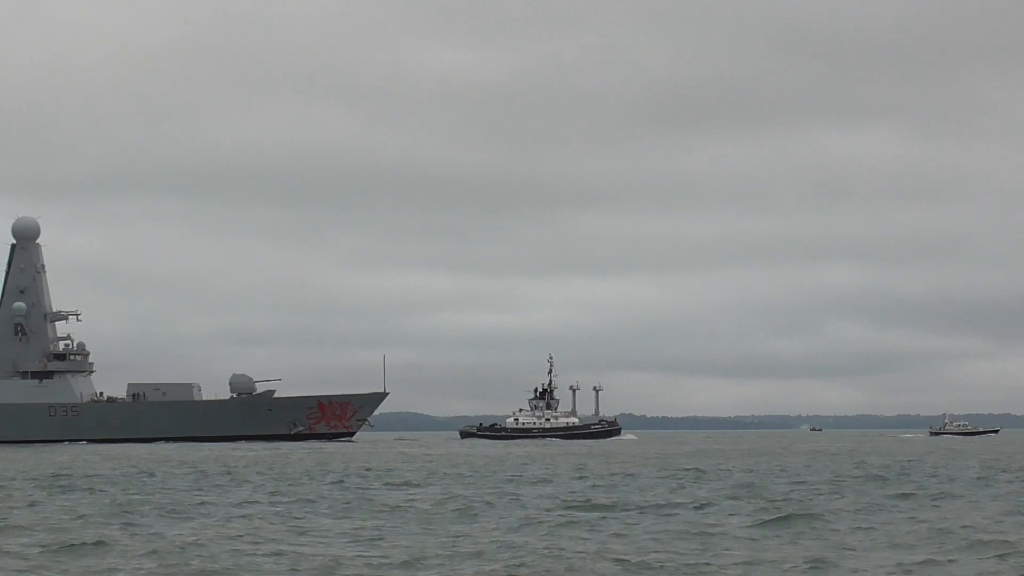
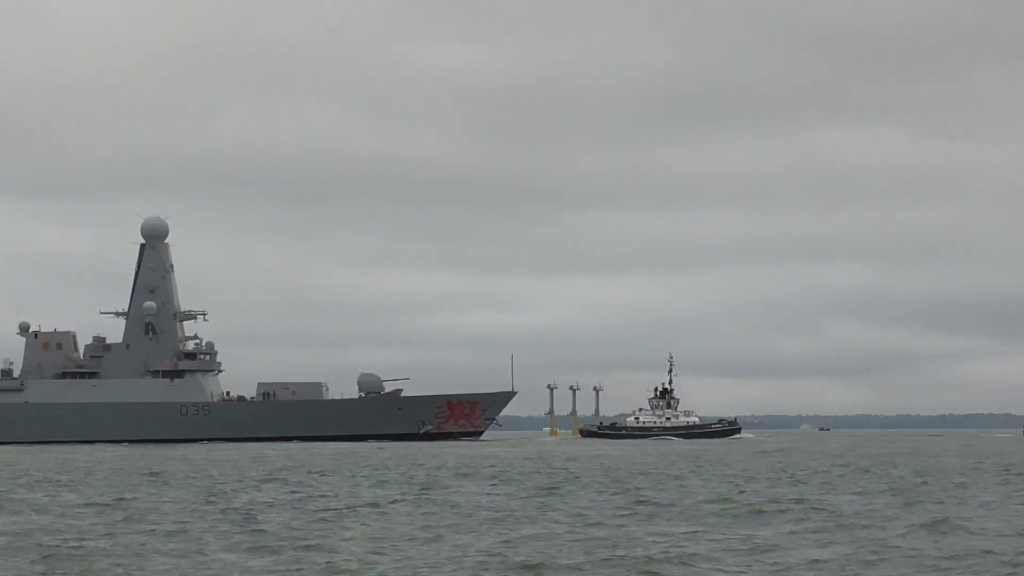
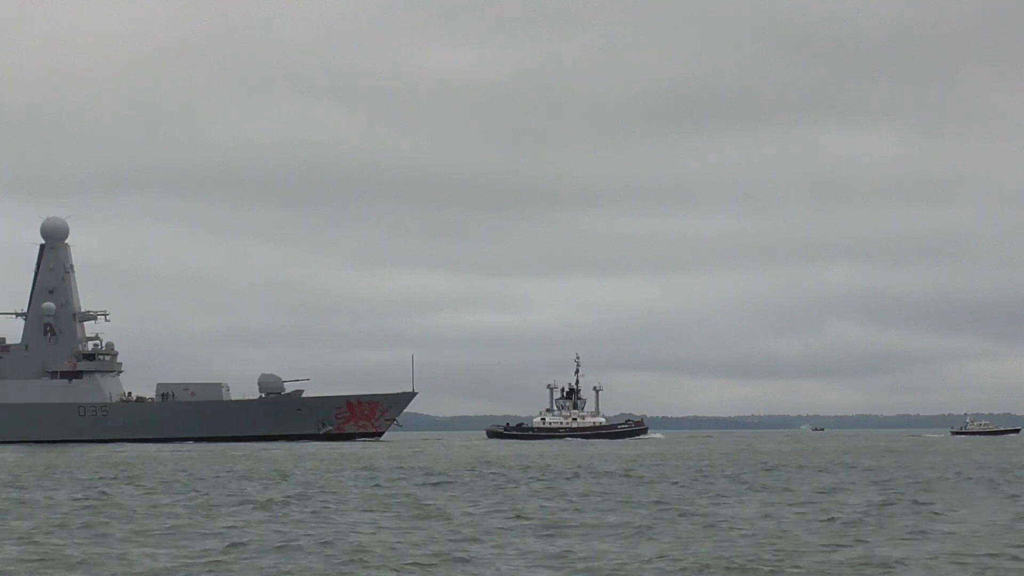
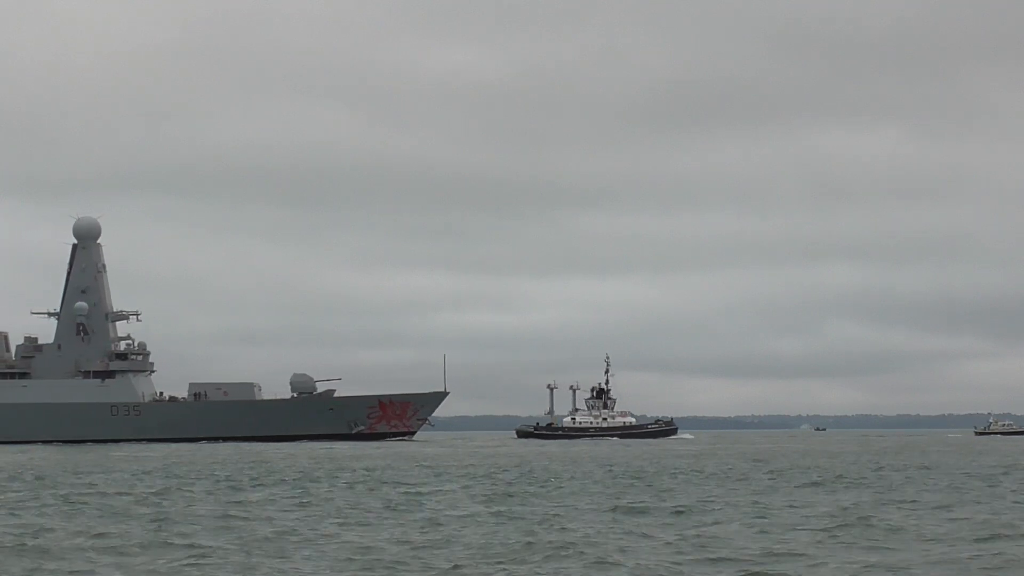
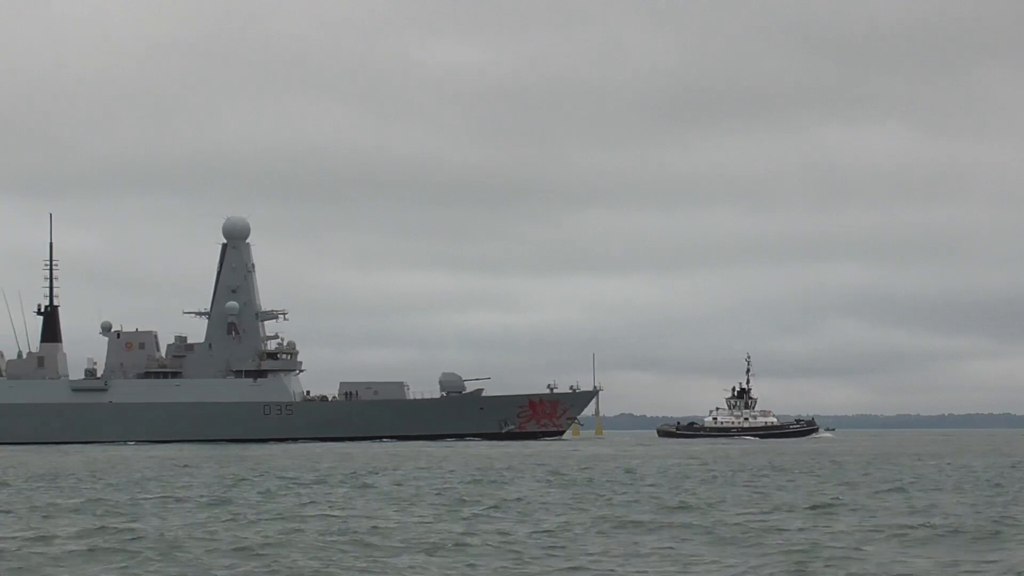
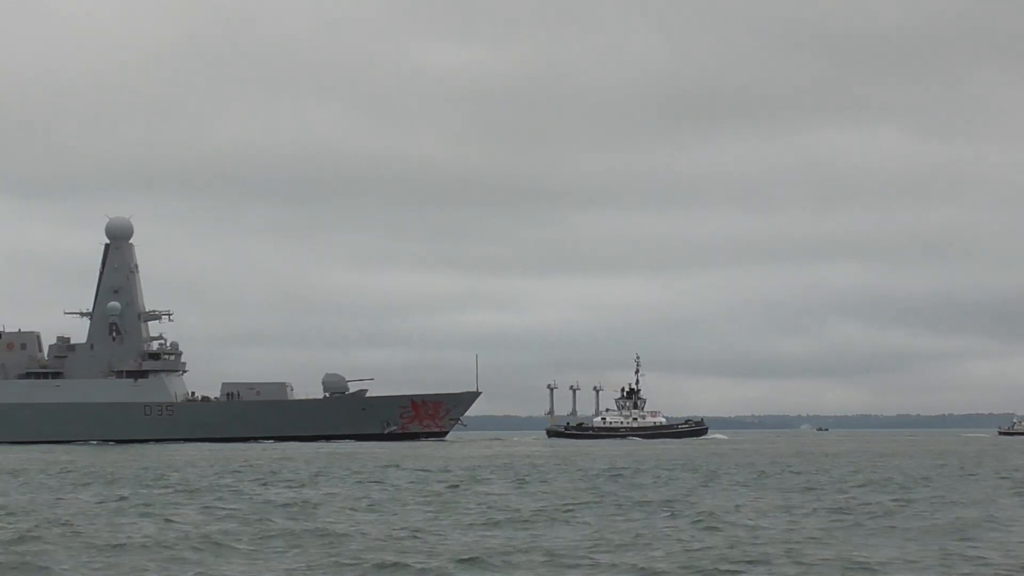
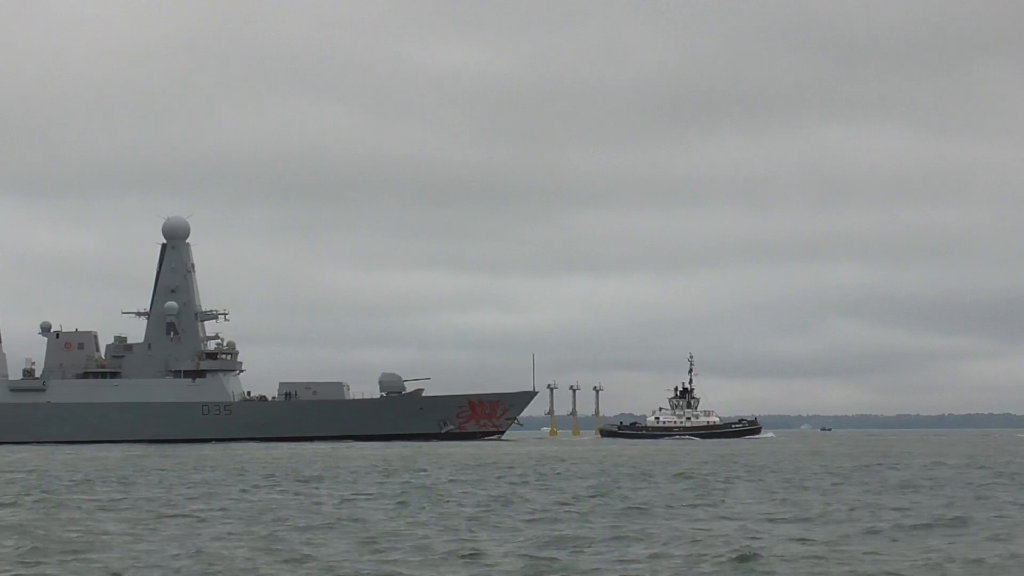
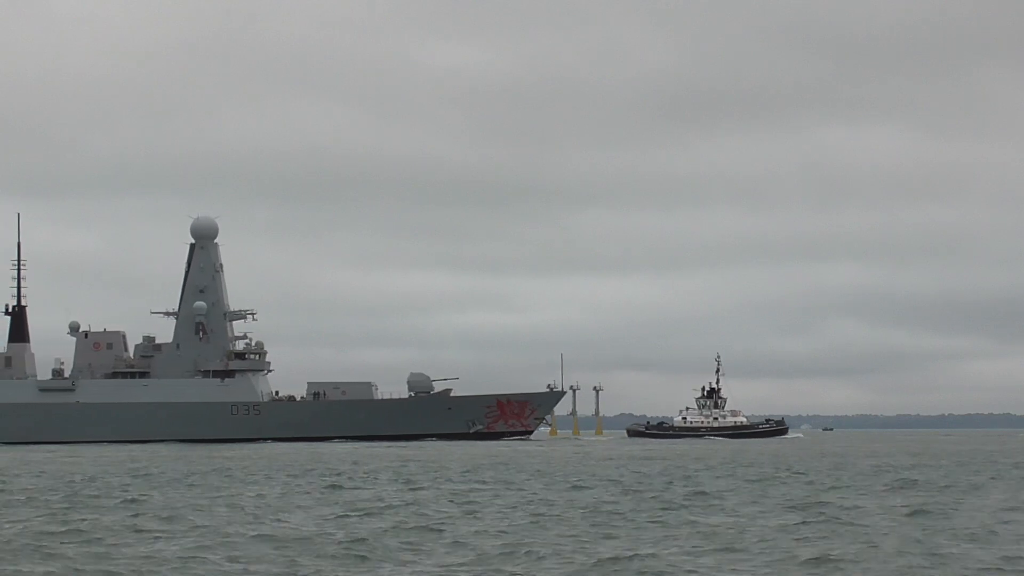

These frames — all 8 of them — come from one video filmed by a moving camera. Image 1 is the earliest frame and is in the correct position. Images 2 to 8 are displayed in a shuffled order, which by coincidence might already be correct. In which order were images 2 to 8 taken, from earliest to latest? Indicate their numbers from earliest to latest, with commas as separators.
3, 4, 6, 2, 7, 8, 5
